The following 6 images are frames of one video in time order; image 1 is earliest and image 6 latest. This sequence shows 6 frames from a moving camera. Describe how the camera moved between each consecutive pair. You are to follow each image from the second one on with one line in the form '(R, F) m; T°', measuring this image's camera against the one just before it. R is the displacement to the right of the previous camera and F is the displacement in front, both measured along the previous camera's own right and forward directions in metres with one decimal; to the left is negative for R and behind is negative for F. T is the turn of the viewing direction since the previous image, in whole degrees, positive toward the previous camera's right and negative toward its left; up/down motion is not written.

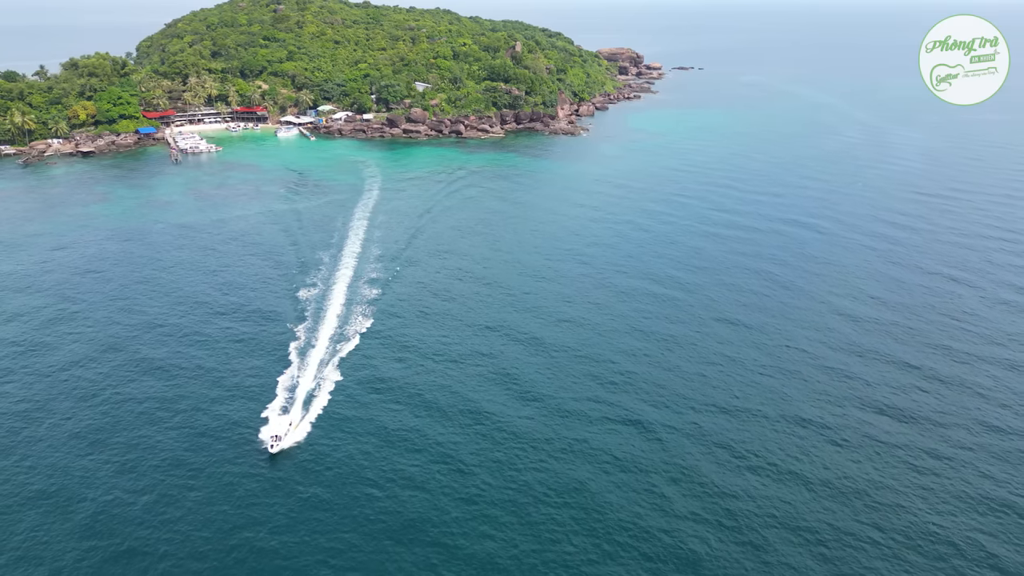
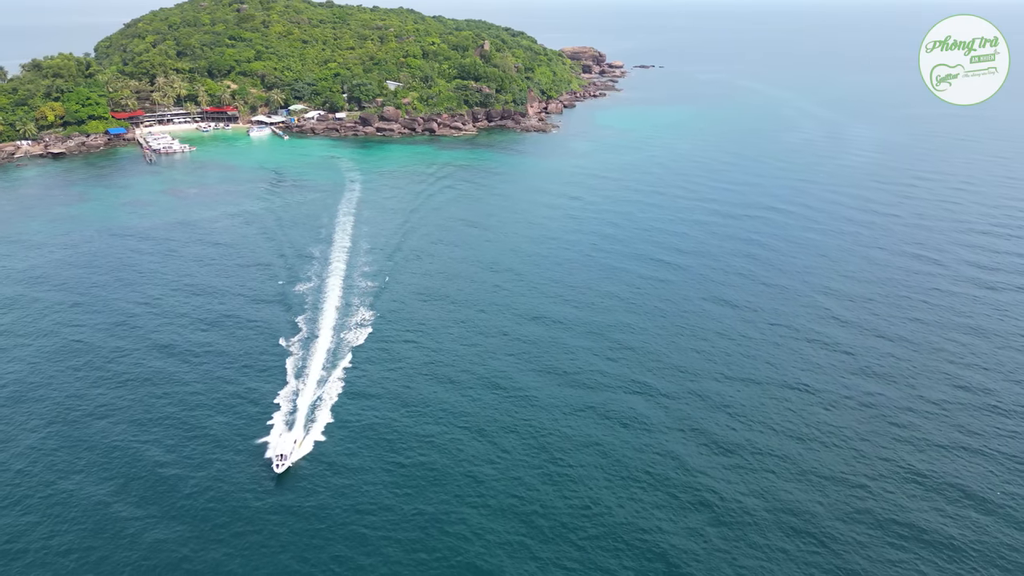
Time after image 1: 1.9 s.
(-2.9, -2.0) m; +3°
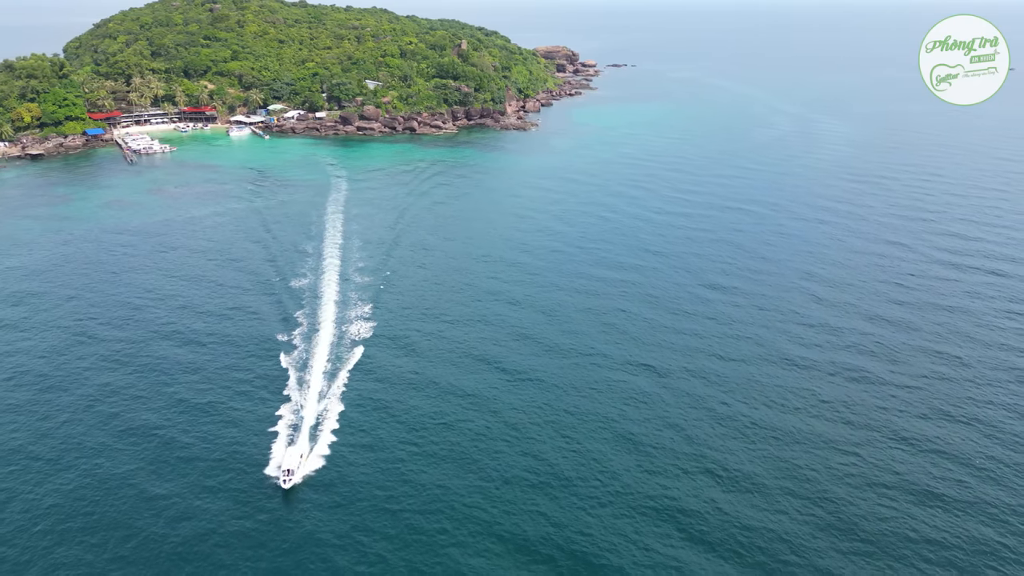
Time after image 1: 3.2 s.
(-2.0, -1.4) m; +2°
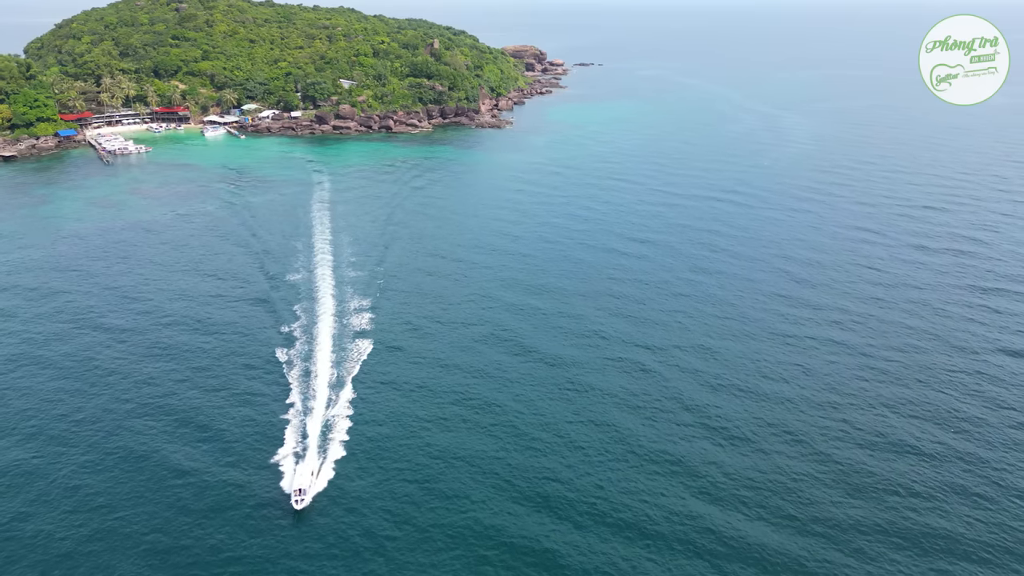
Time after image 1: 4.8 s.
(-2.4, -1.8) m; +3°
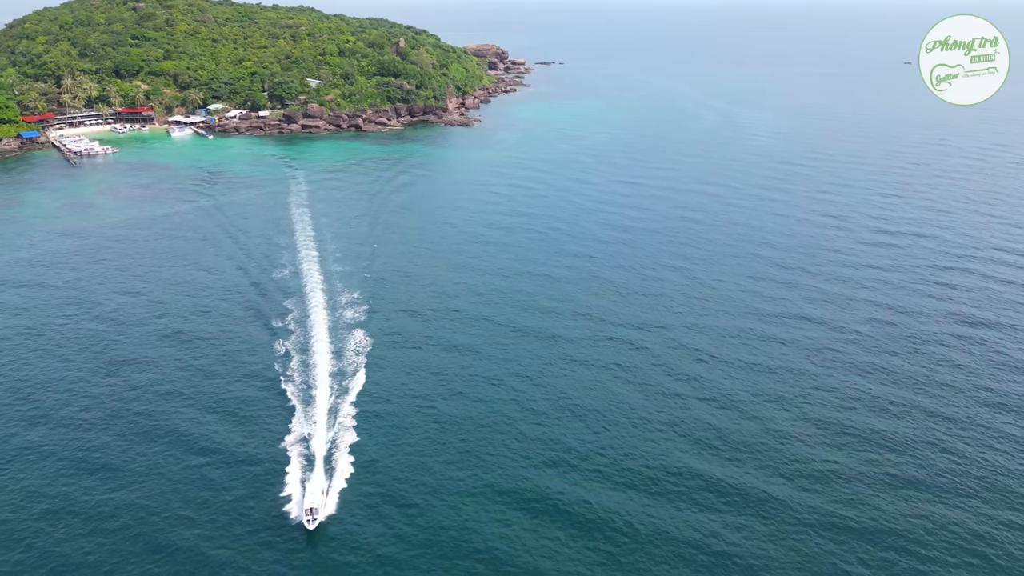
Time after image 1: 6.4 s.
(-2.3, -2.0) m; +3°
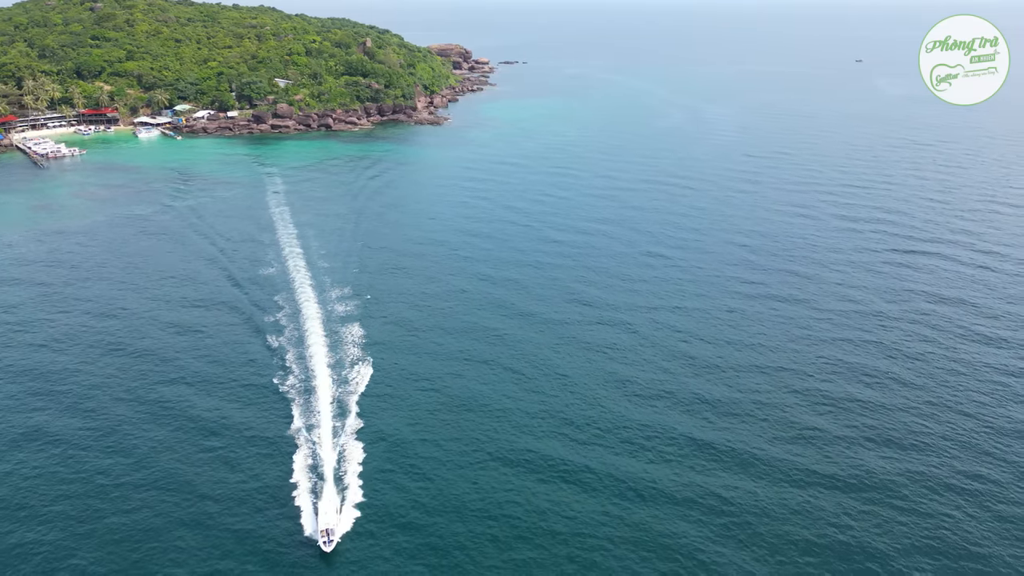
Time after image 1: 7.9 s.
(-2.1, -1.9) m; +3°
